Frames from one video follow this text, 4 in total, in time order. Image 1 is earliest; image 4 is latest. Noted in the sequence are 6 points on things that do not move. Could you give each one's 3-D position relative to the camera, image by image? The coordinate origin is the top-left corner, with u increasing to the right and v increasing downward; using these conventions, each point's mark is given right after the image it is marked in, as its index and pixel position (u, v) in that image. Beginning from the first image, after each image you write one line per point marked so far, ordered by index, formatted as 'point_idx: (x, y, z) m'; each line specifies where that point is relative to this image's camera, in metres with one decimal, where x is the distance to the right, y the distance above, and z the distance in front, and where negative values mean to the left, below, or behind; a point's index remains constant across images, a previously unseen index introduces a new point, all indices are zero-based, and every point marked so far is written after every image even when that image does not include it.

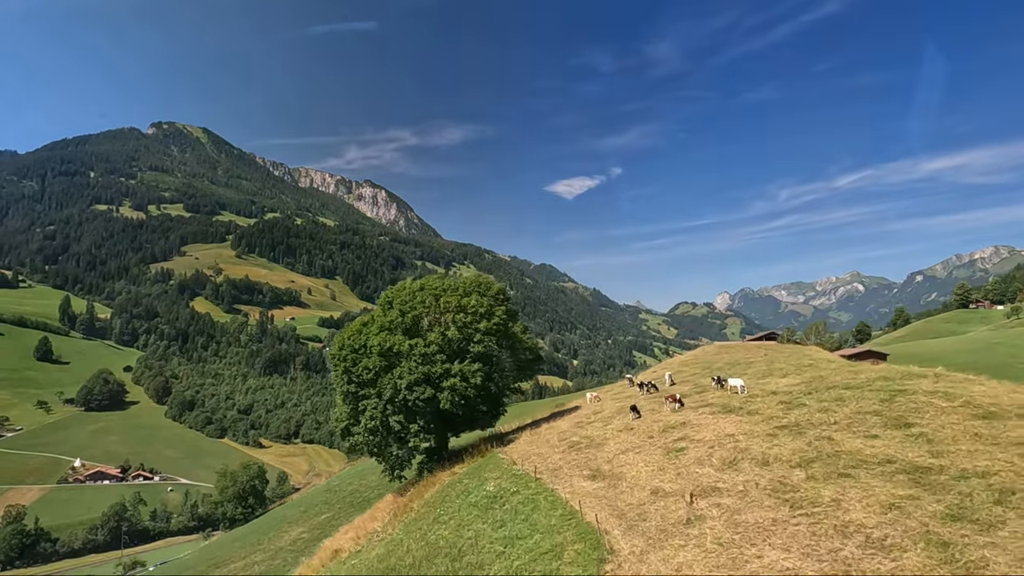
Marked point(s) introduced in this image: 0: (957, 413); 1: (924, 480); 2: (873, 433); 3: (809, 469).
0: (+17.0, -4.8, +19.3) m
1: (+11.8, -5.5, +14.4) m
2: (+13.0, -5.2, +18.3) m
3: (+9.3, -5.7, +15.9) m
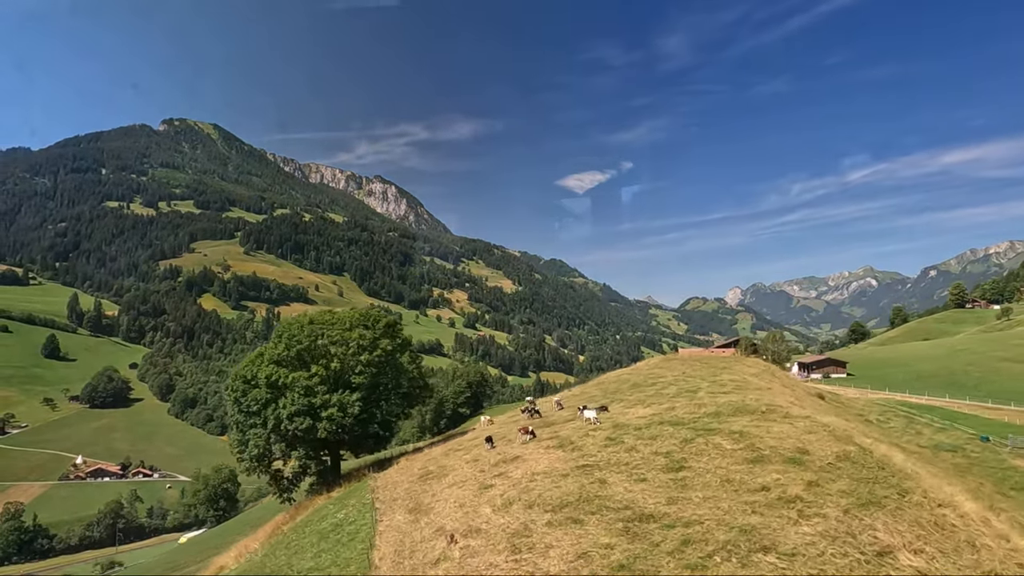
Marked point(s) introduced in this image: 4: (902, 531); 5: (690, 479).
0: (+9.2, -7.1, +21.2) m
1: (+4.0, -7.9, +16.4) m
2: (+5.3, -7.6, +20.3) m
3: (+1.6, -8.1, +17.9) m
4: (+13.5, -8.4, +17.4) m
5: (+7.0, -7.5, +19.6) m
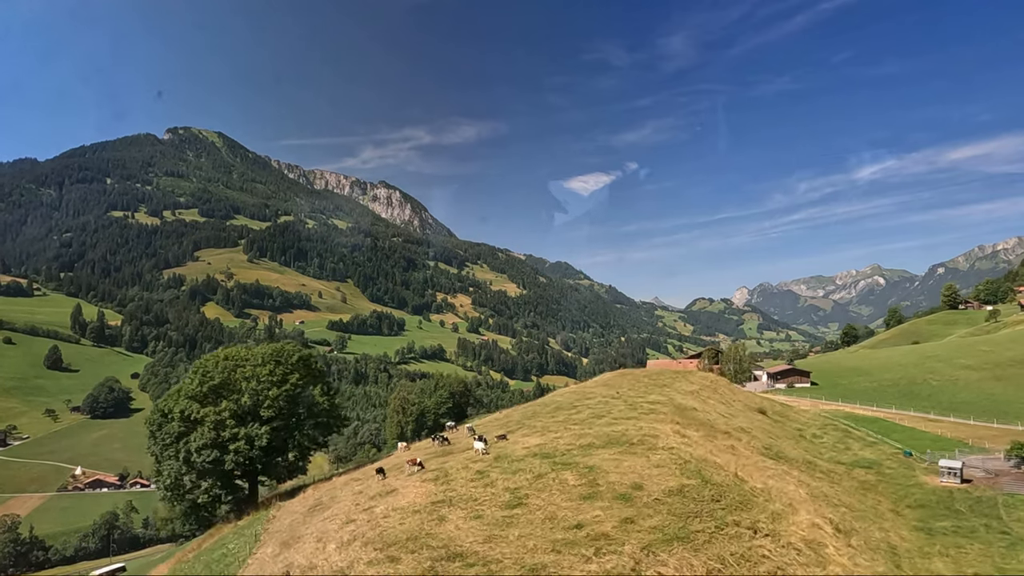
0: (+2.6, -9.3, +22.9) m
1: (-2.7, -10.1, +18.1) m
2: (-1.4, -9.8, +22.0) m
3: (-5.1, -10.4, +19.7) m
4: (+6.8, -10.5, +19.0) m
5: (+0.3, -9.7, +21.4) m
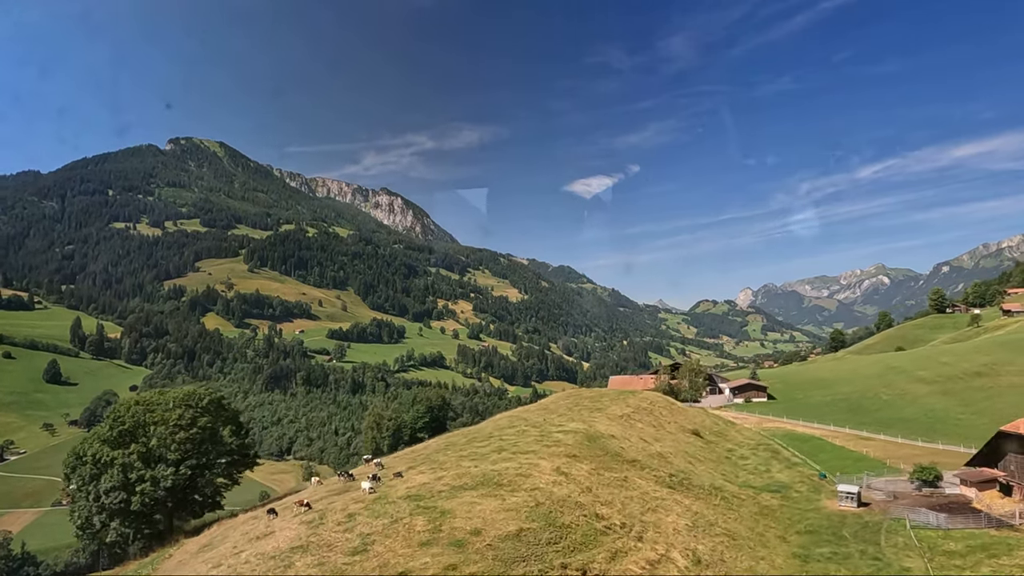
0: (-5.0, -12.4, +24.9) m
1: (-10.2, -13.2, +20.1) m
2: (-8.9, -13.0, +24.0) m
3: (-12.6, -13.5, +21.7) m
4: (-0.7, -13.5, +21.0) m
5: (-7.2, -12.8, +23.4) m
